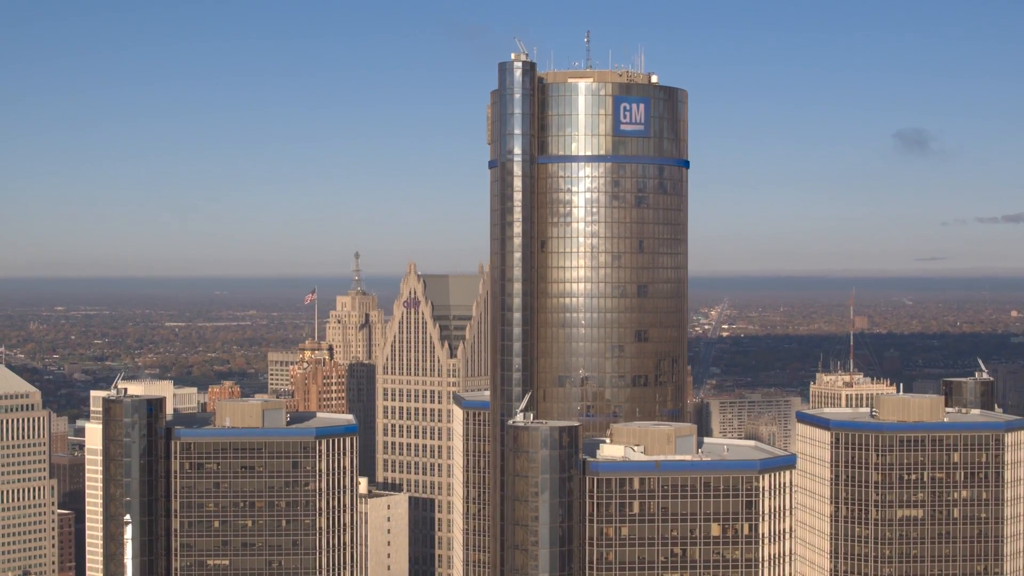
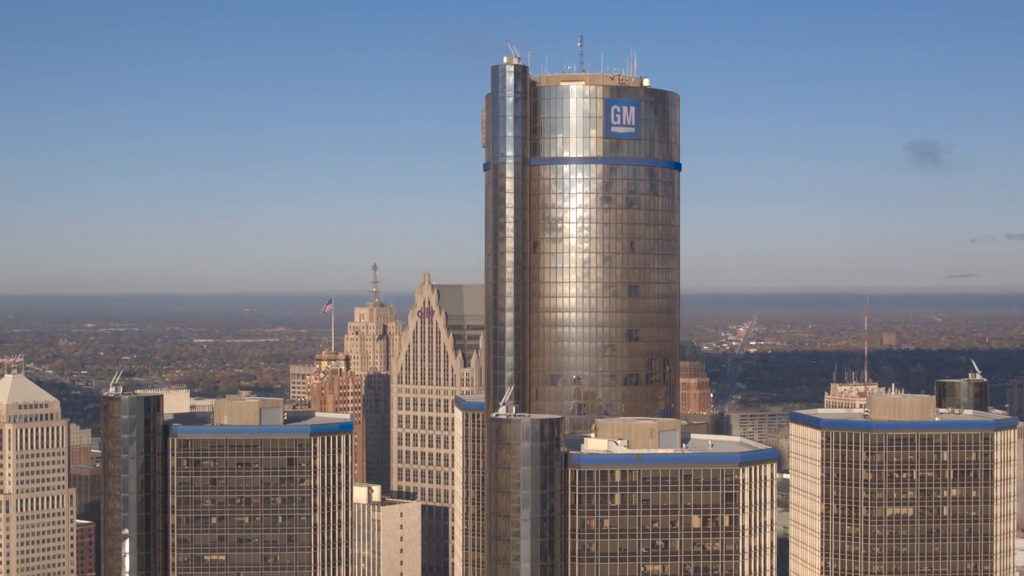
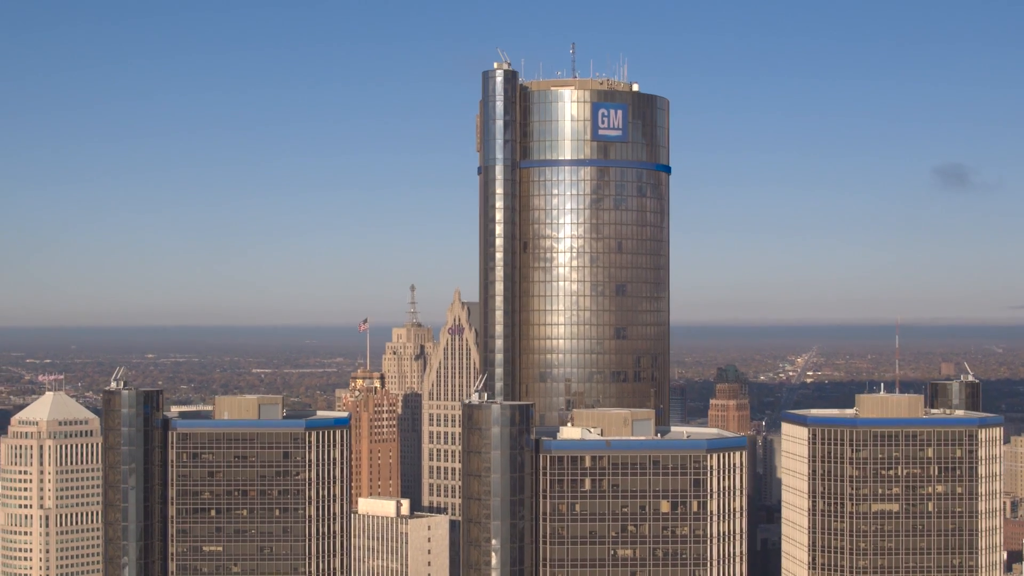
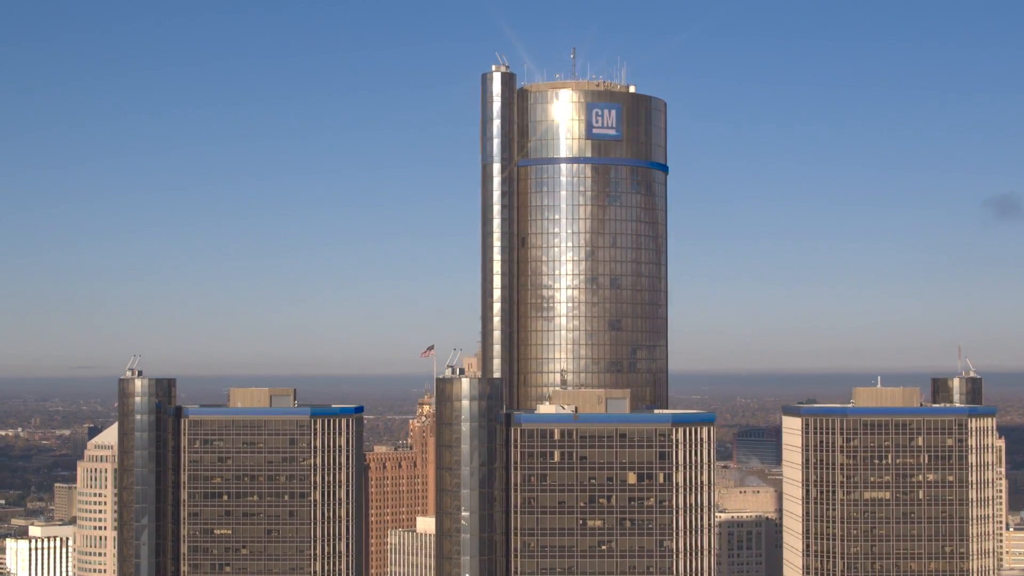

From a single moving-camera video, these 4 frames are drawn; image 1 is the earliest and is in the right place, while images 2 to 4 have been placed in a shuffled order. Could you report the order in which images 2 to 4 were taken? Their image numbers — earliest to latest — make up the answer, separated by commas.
2, 3, 4
